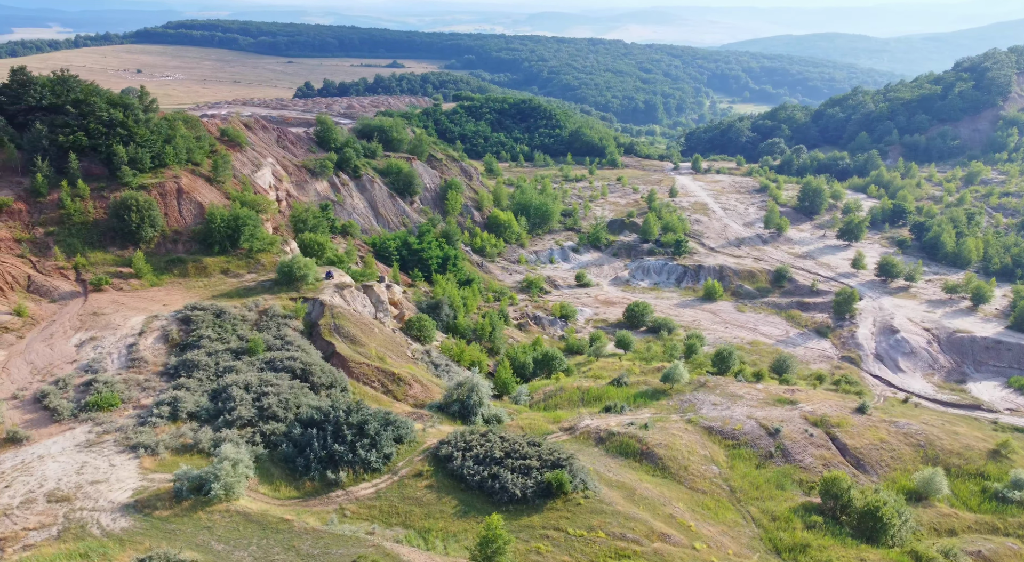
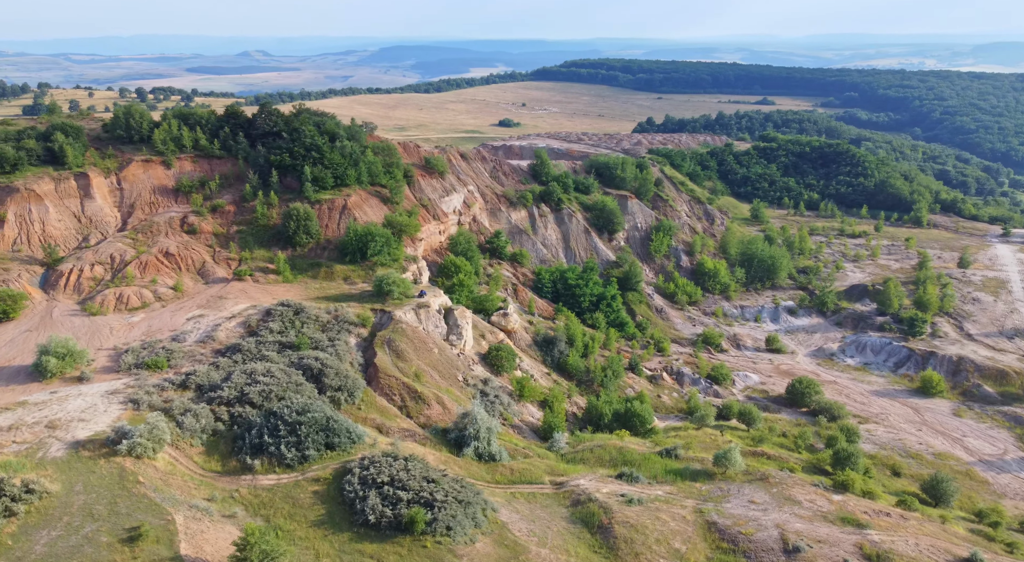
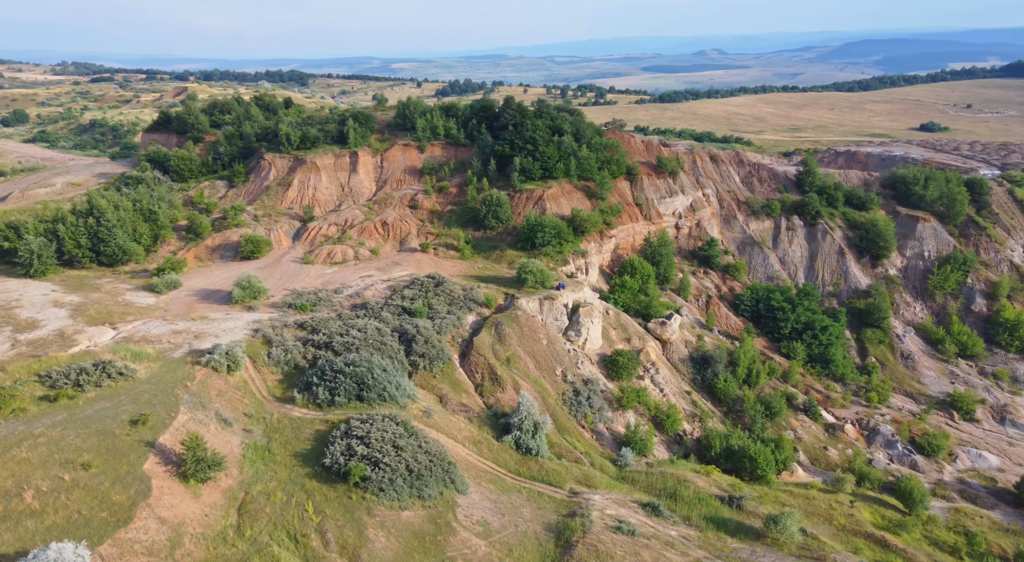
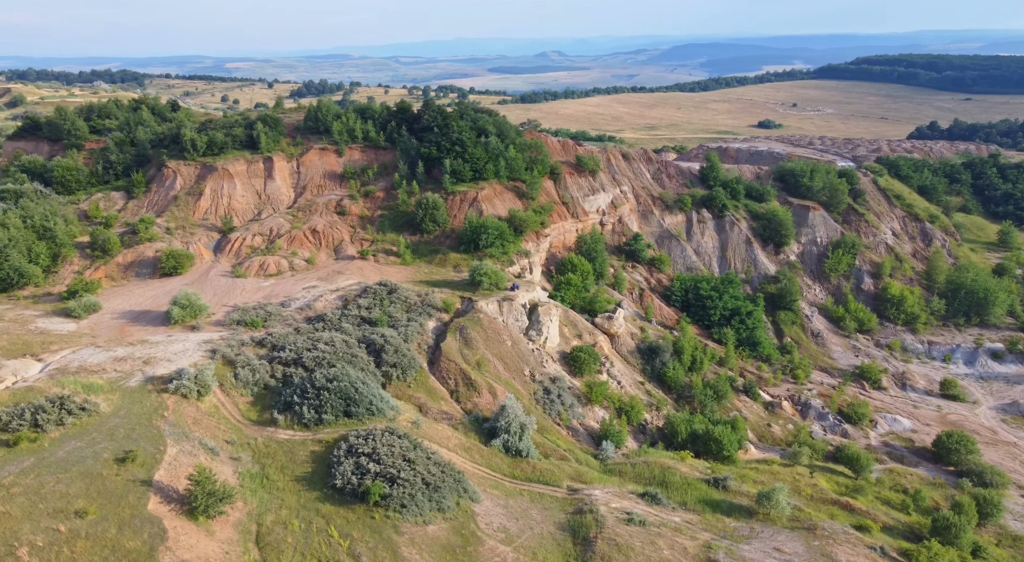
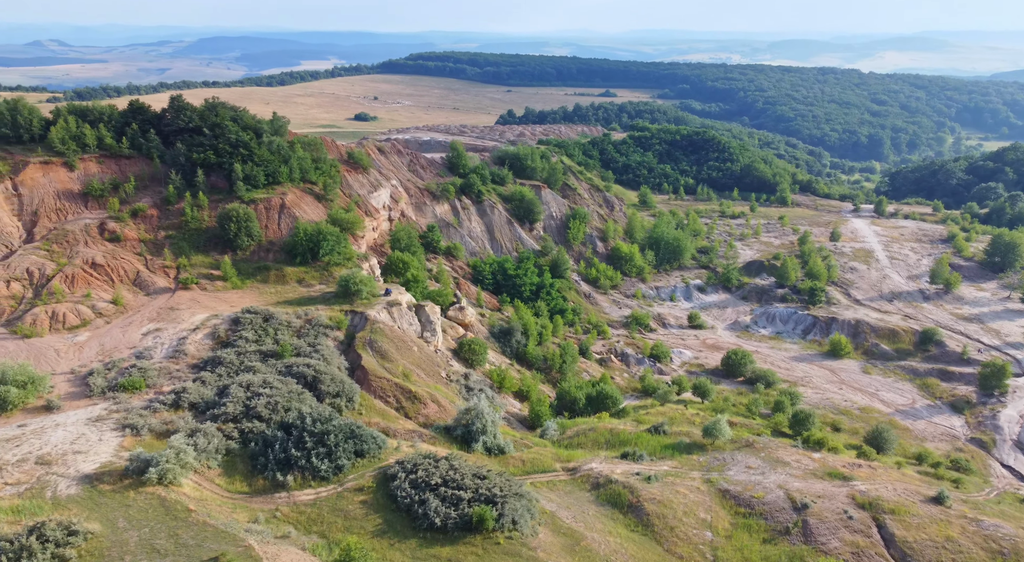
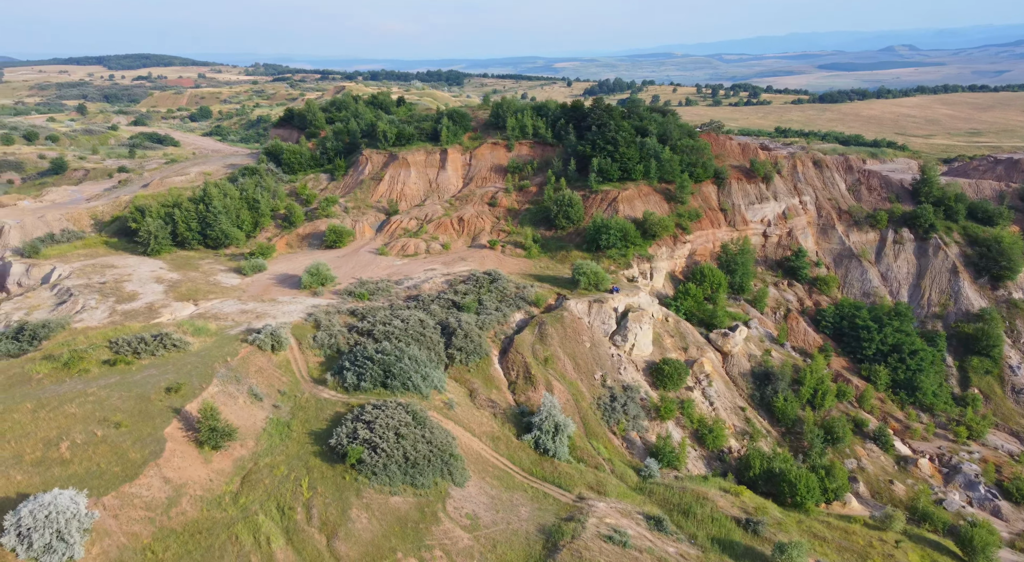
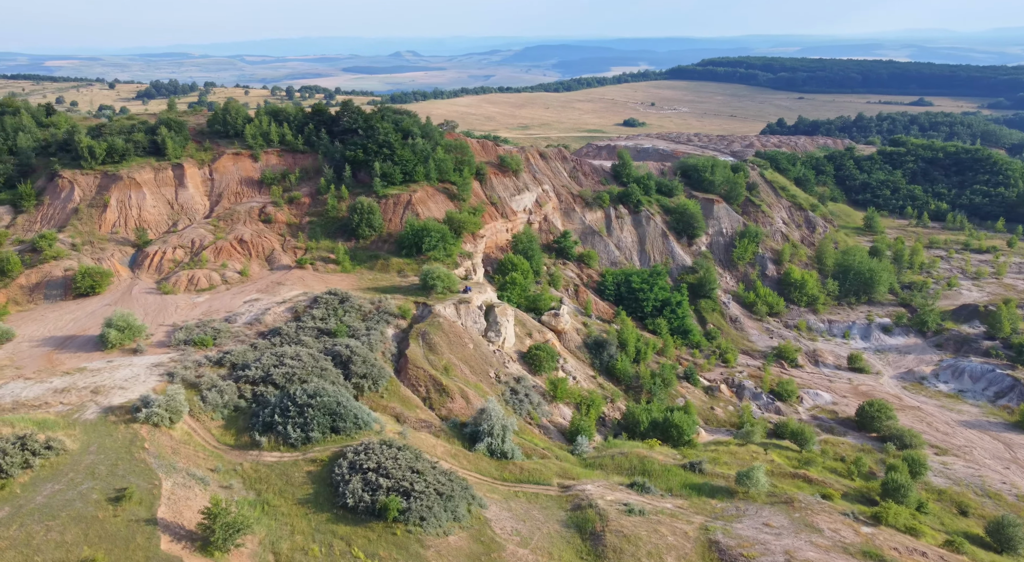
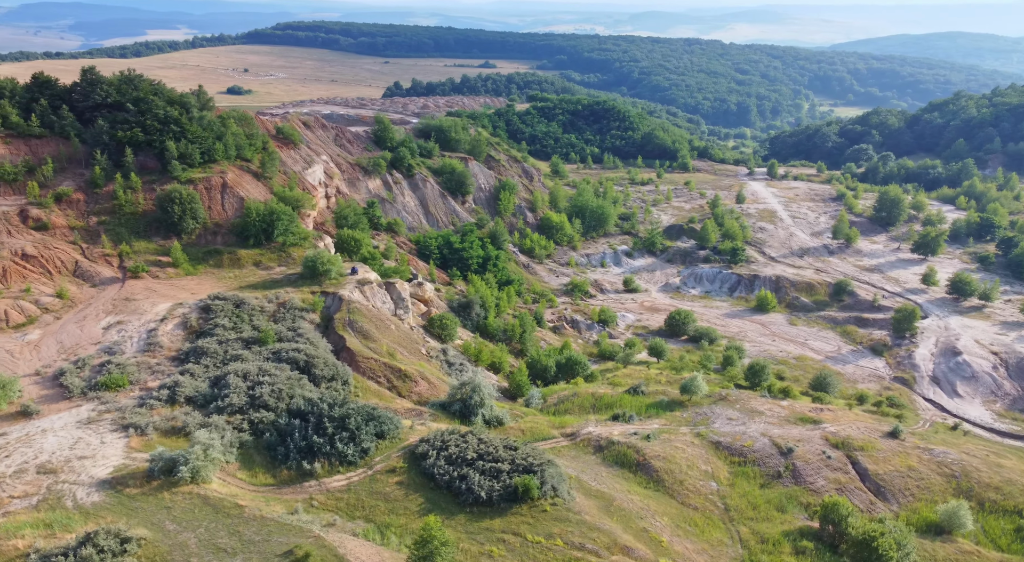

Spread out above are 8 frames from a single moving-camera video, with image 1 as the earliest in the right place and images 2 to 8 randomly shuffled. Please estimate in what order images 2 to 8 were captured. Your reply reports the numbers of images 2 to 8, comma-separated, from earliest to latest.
8, 5, 2, 7, 4, 3, 6
